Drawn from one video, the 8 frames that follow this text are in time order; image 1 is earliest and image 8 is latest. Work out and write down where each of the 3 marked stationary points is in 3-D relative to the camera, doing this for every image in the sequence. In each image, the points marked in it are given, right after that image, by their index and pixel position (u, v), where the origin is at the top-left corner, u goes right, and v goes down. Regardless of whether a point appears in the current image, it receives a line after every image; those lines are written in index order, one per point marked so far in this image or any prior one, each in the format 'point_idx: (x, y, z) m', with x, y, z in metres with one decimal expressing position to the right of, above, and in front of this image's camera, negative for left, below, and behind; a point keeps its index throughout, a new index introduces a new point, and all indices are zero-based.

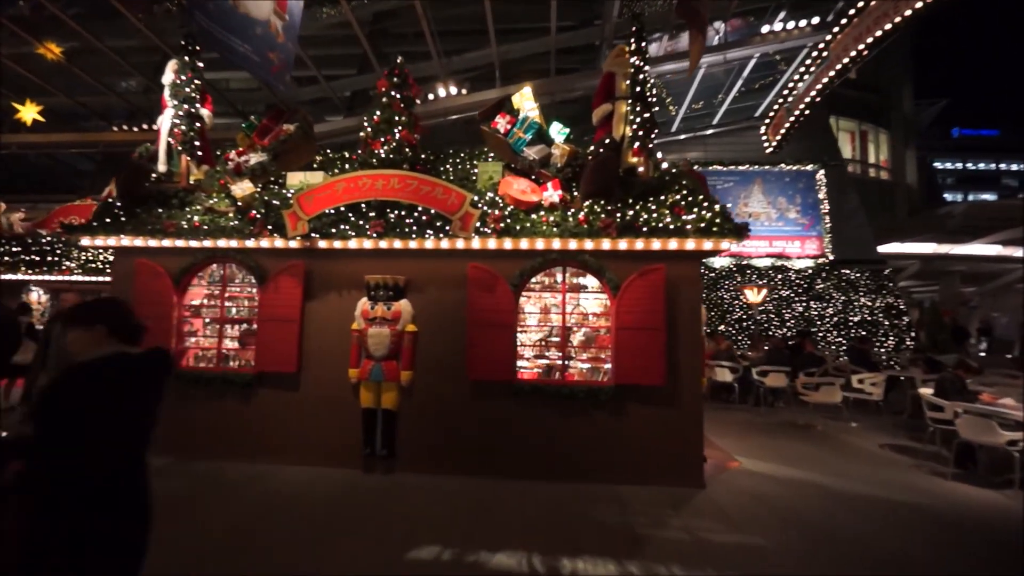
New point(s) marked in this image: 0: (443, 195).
0: (-0.9, +1.2, +6.1) m
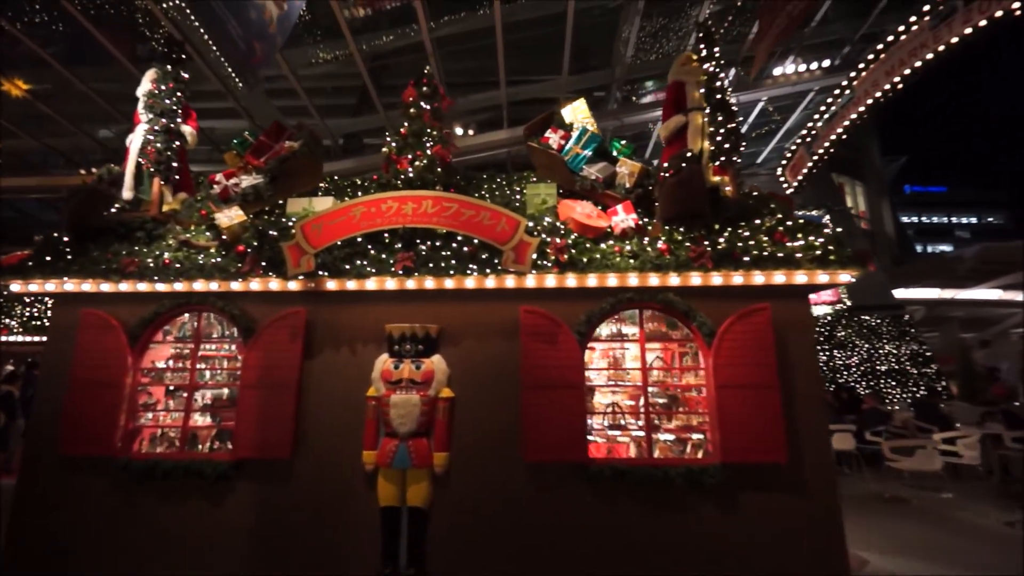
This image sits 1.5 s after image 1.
0: (-0.2, +0.7, +4.8) m
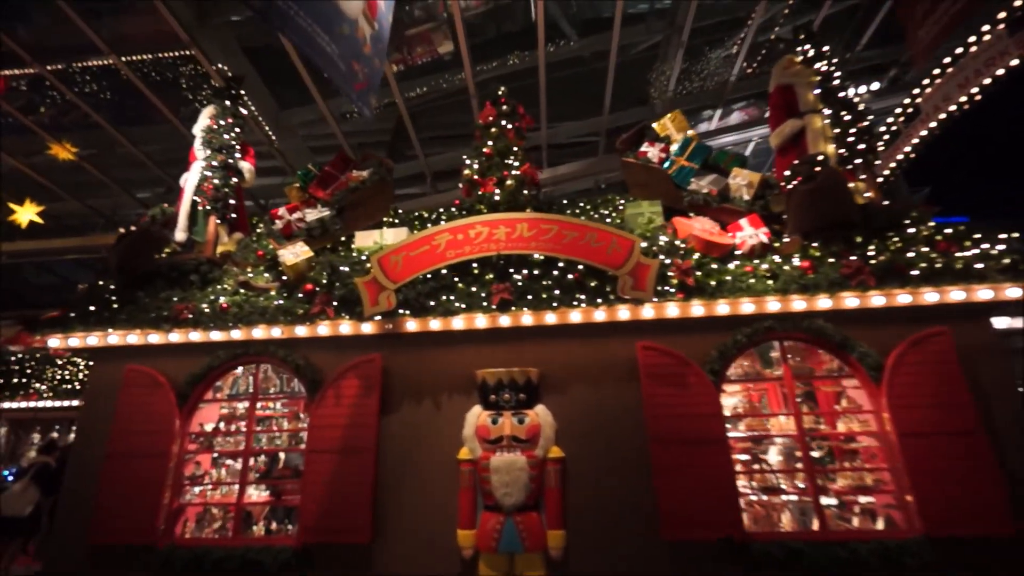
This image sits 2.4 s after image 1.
0: (+0.8, +0.4, +4.1) m
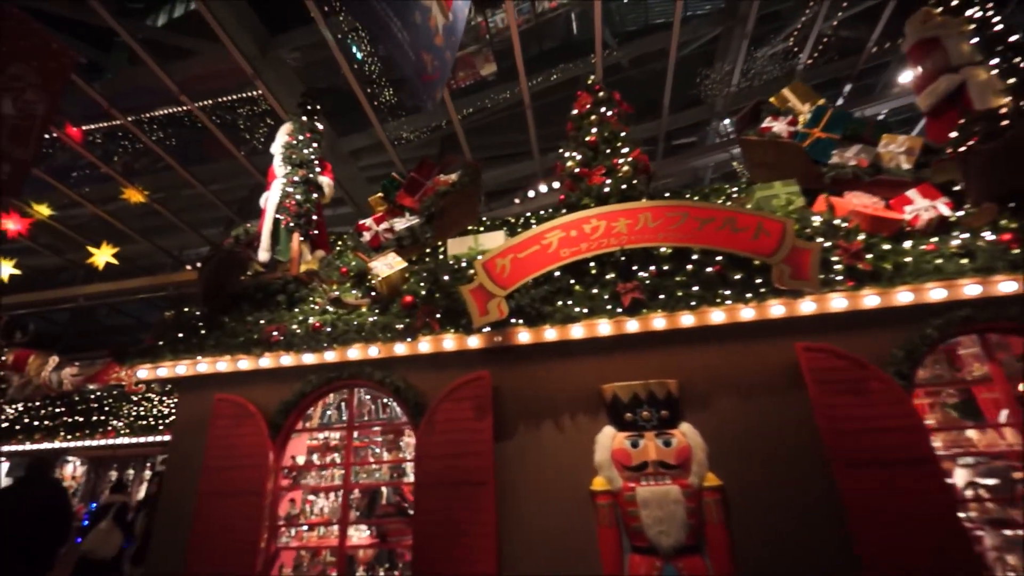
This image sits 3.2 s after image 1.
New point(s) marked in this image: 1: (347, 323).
0: (+1.8, +0.5, +3.5) m
1: (-1.5, -0.3, +4.0) m
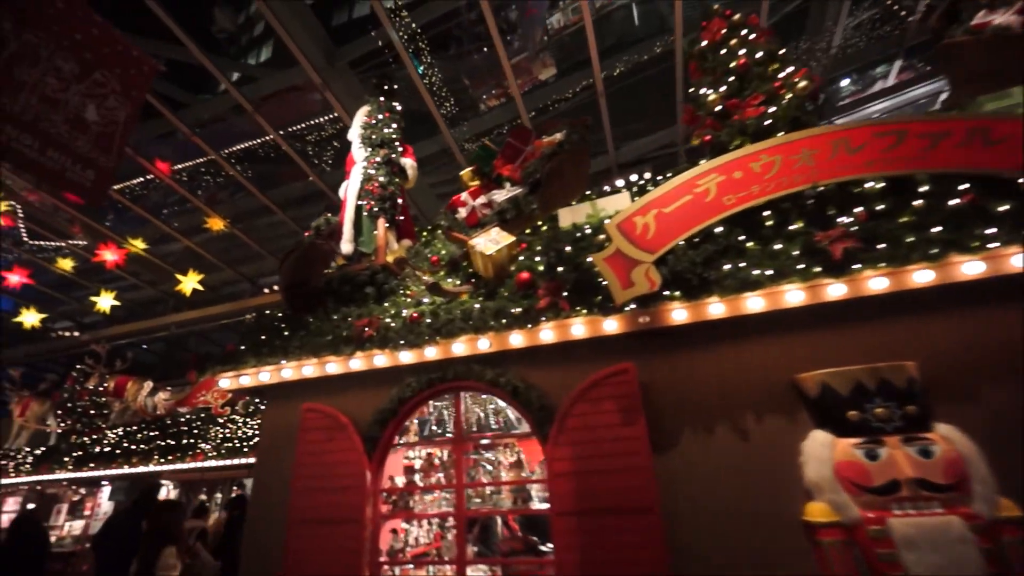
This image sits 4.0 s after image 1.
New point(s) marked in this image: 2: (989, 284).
0: (+2.7, +0.8, +2.4) m
1: (-0.5, -0.2, +3.3) m
2: (+2.6, 0.0, +2.5) m
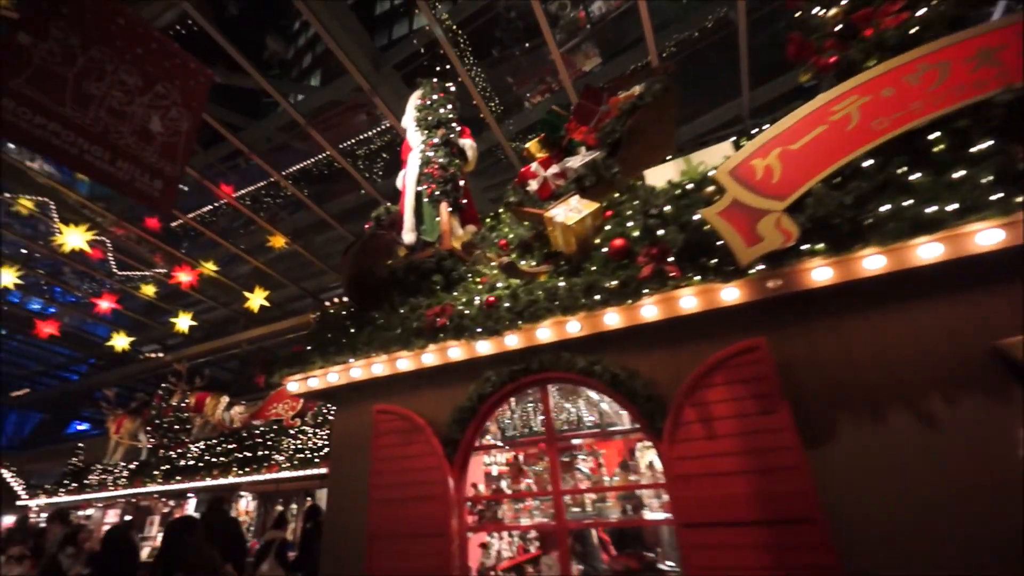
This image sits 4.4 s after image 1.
0: (+3.1, +1.2, +1.7) m
1: (+0.1, 0.0, +2.9) m
2: (+3.1, +0.3, +1.8) m
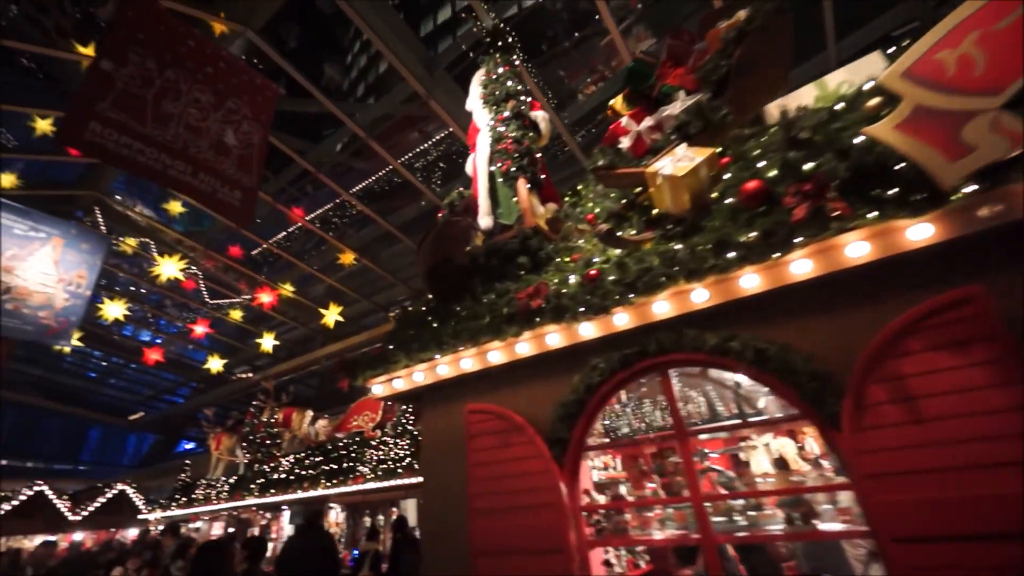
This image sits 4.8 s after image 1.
0: (+3.3, +1.6, +0.9) m
1: (+0.7, +0.1, +2.5) m
2: (+3.4, +0.8, +1.0) m
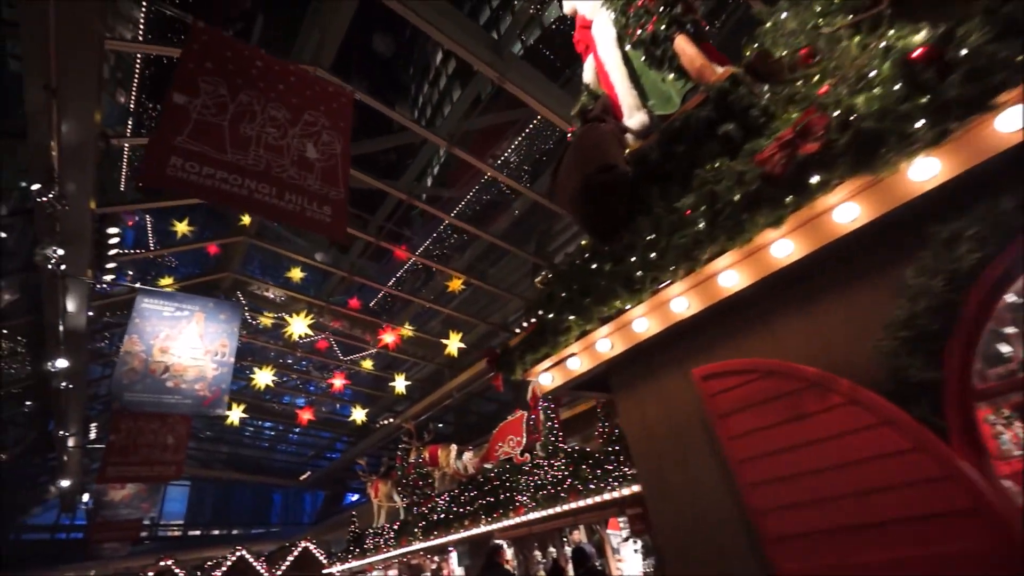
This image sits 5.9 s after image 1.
0: (+3.3, +2.8, -0.8) m
1: (+1.4, +0.8, +1.2) m
2: (+3.5, +2.0, -0.8) m
